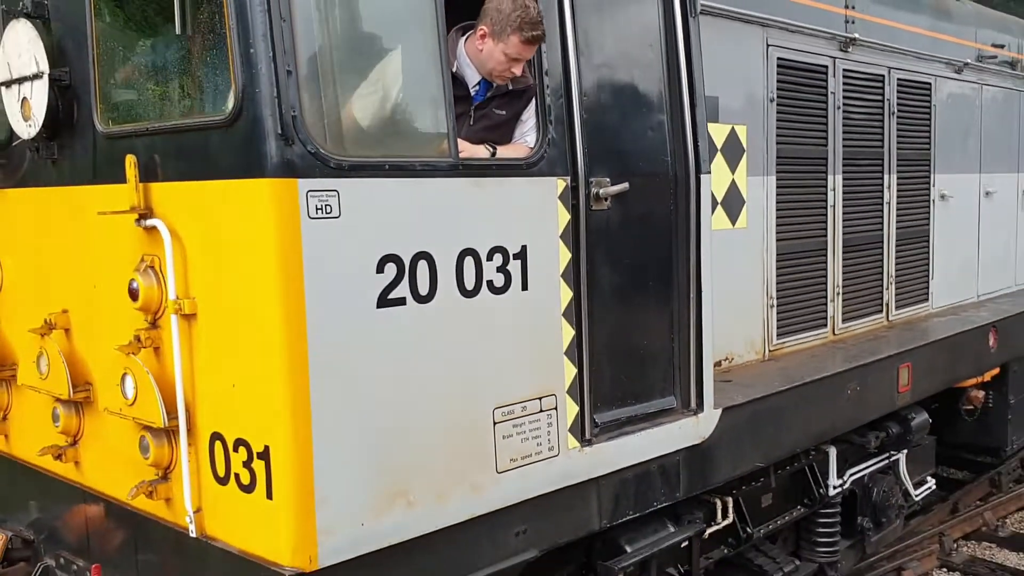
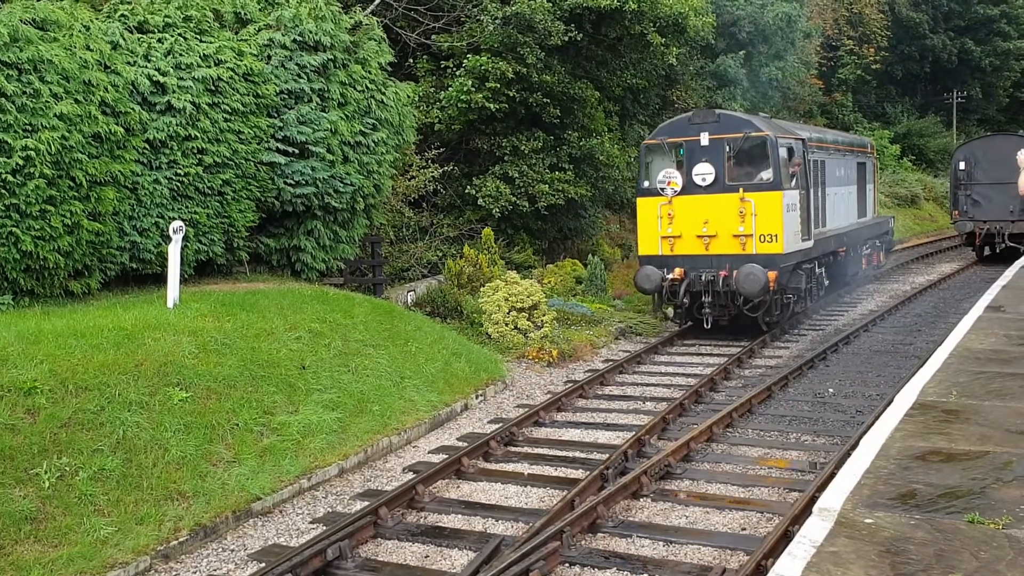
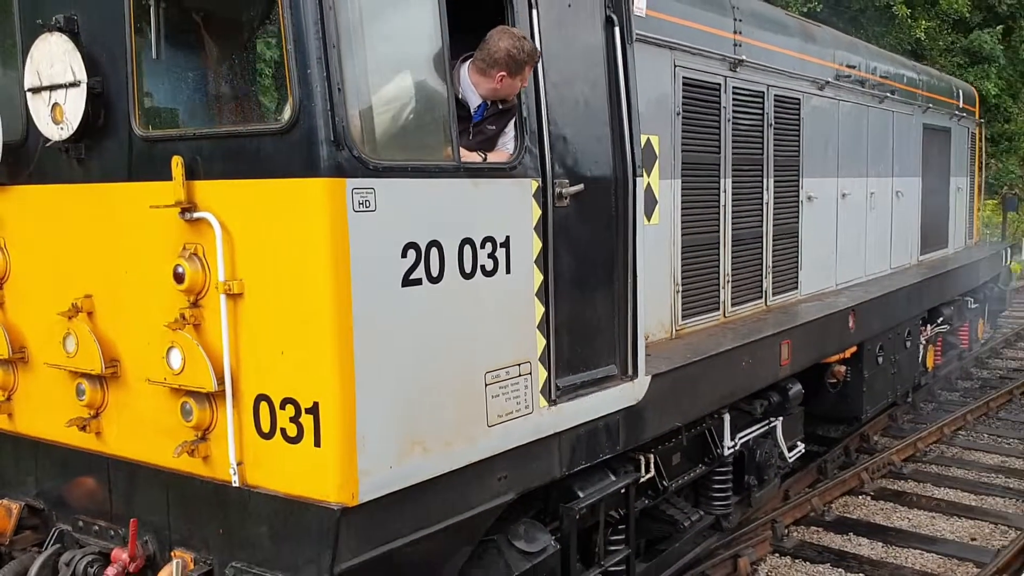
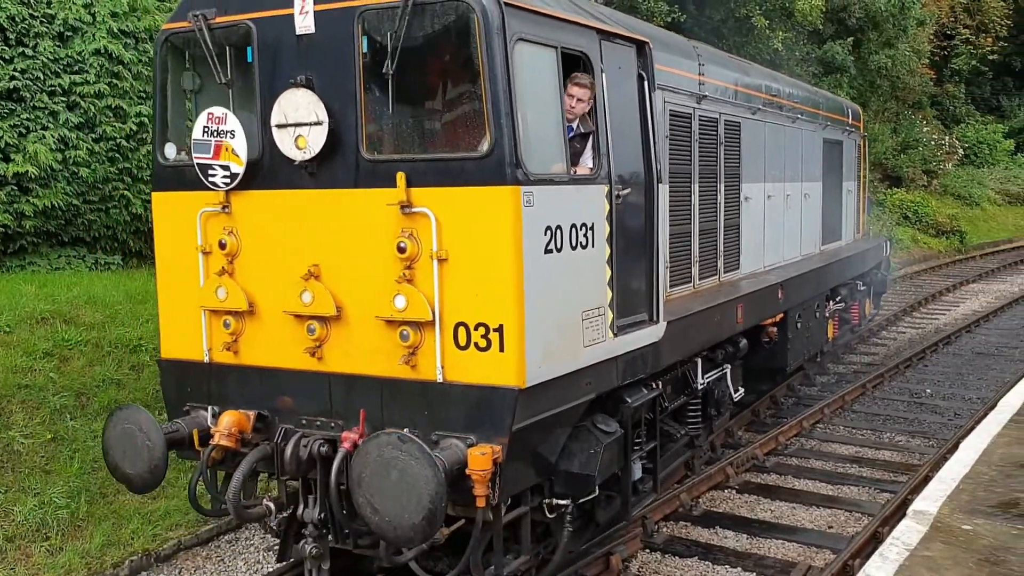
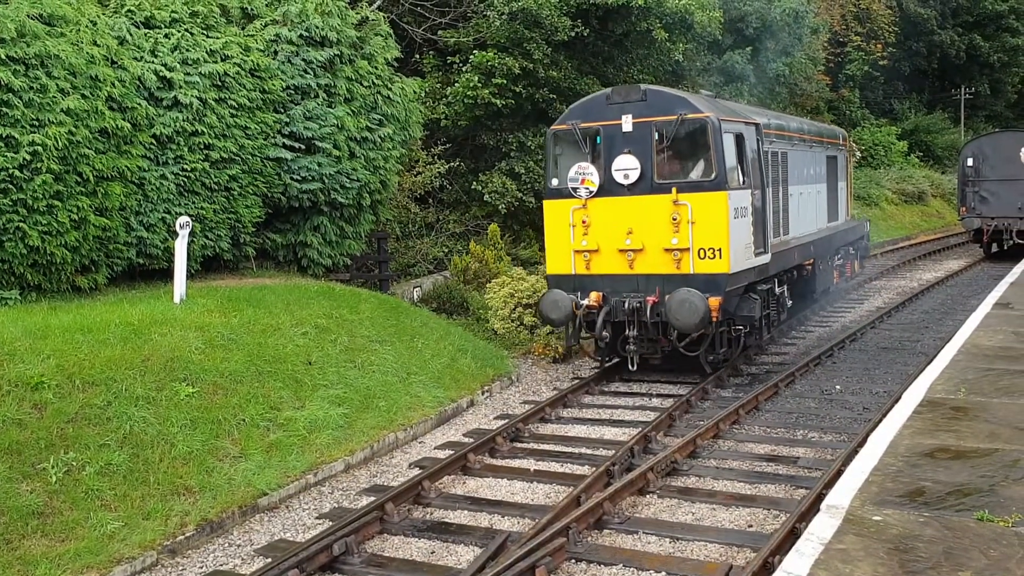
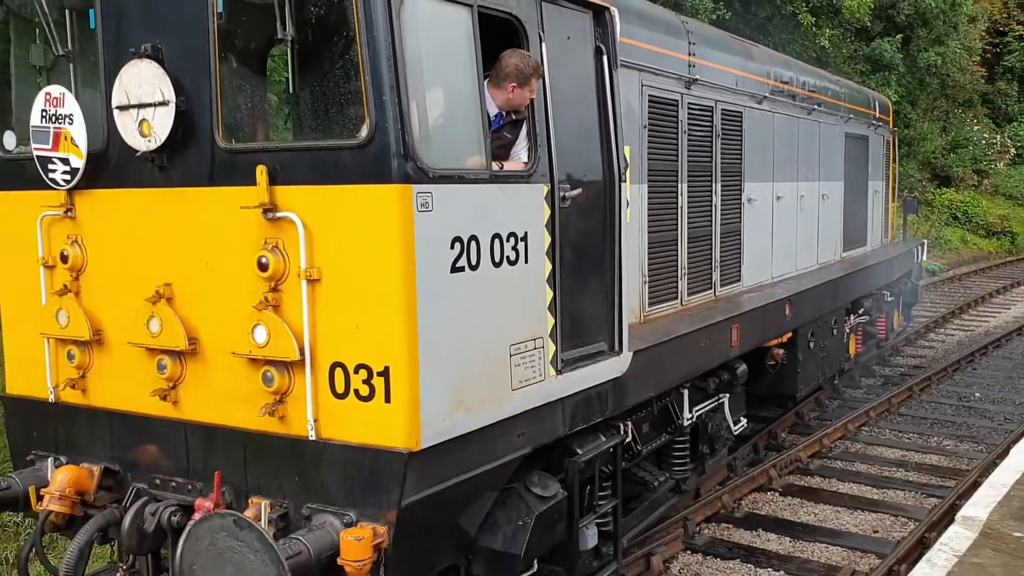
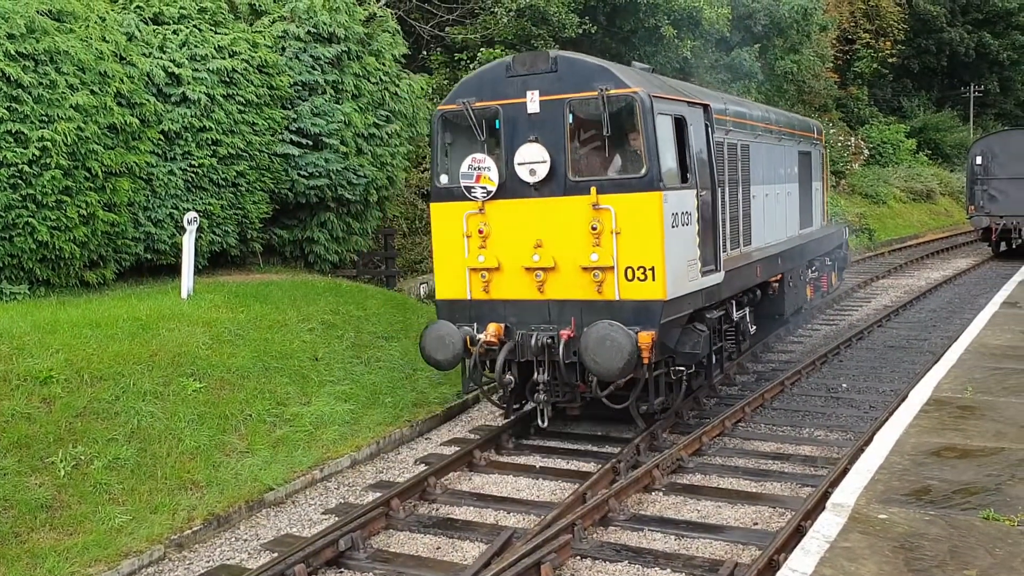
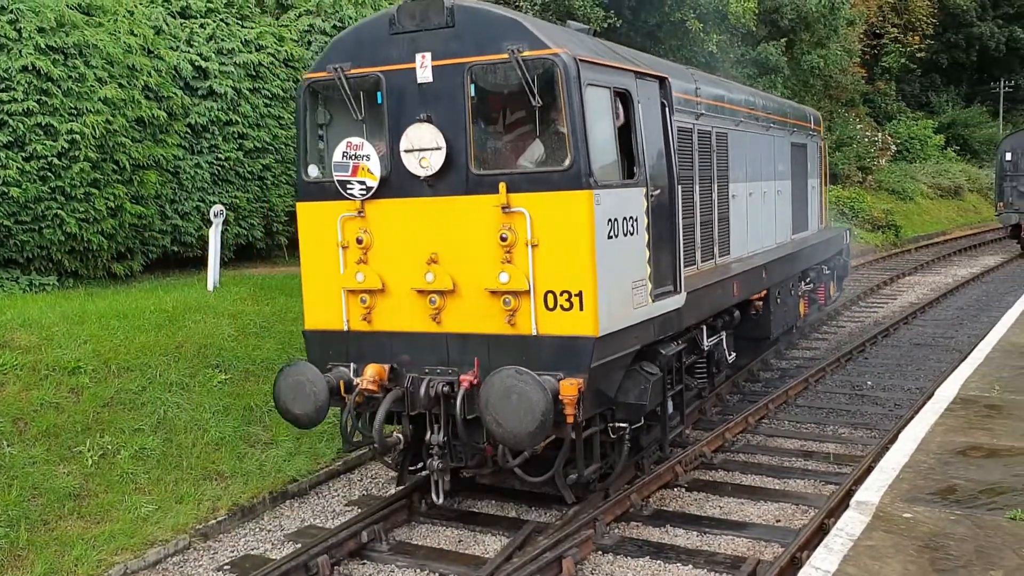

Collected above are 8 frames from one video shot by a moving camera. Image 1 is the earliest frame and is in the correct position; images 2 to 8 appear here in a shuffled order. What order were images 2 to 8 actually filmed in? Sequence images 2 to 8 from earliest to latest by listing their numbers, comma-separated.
3, 6, 4, 8, 7, 5, 2
